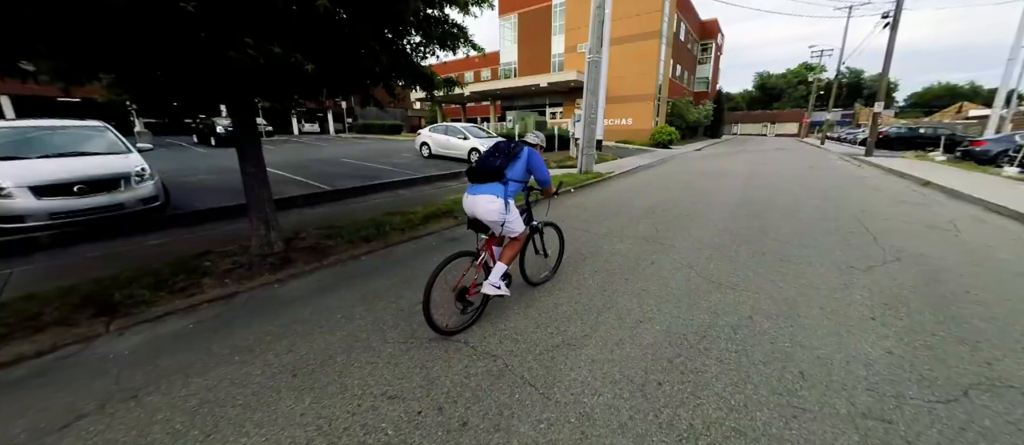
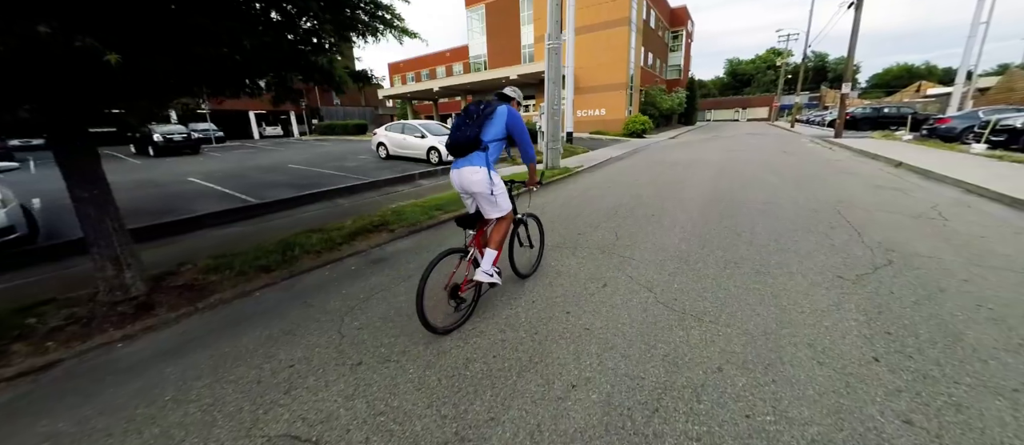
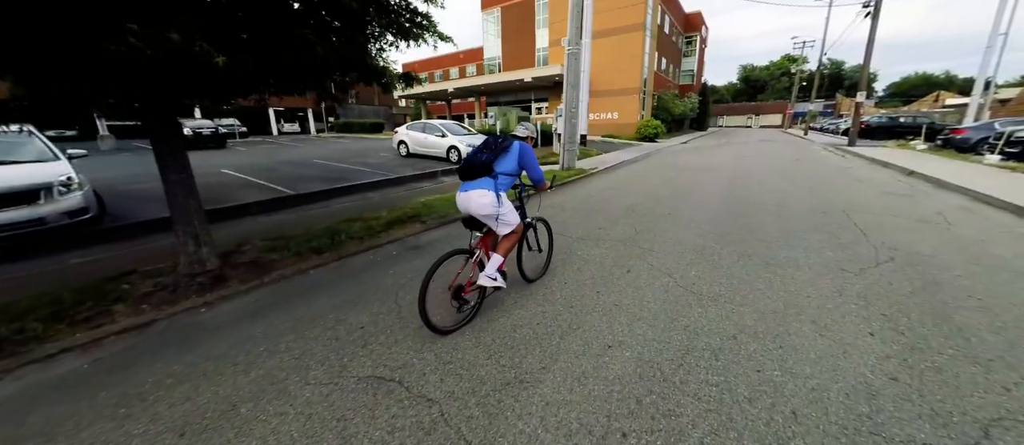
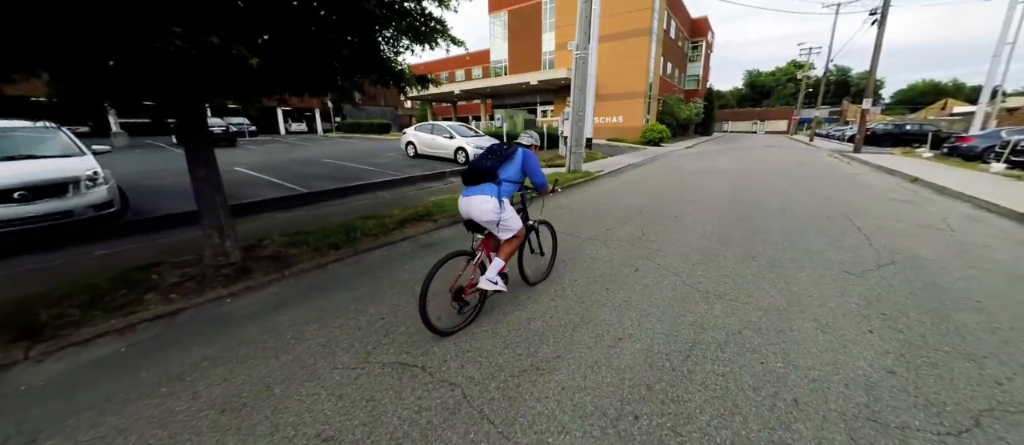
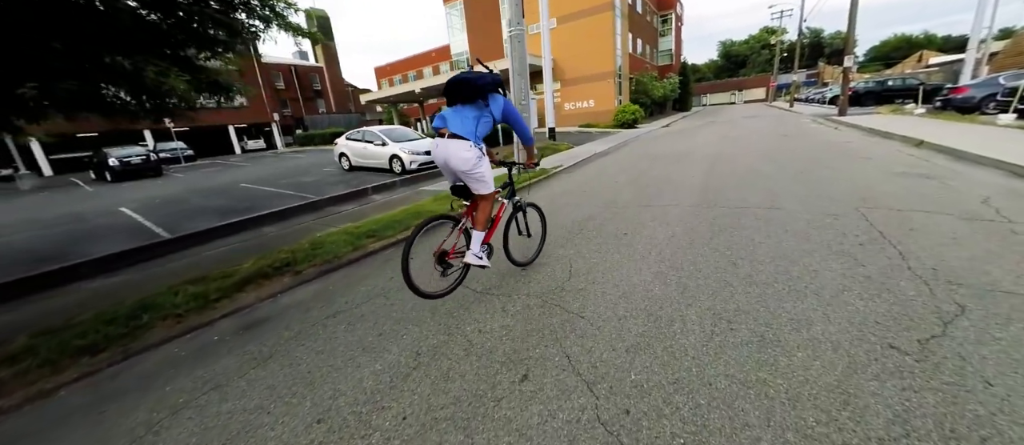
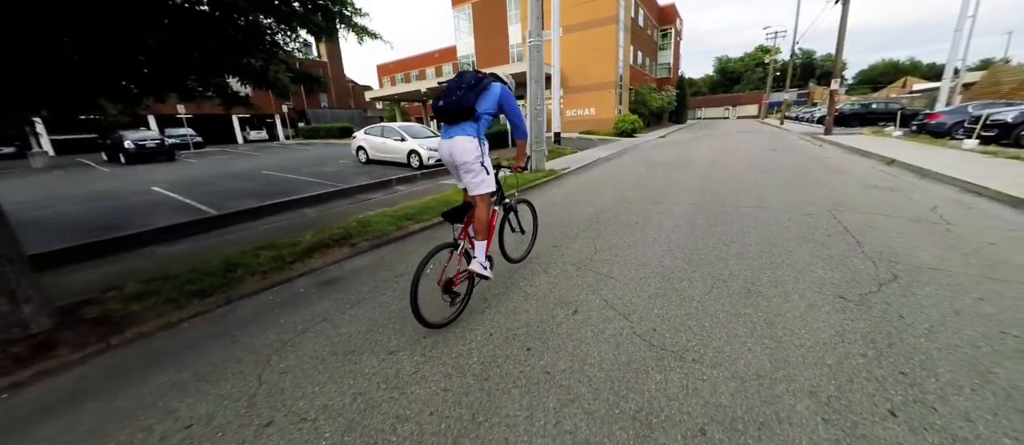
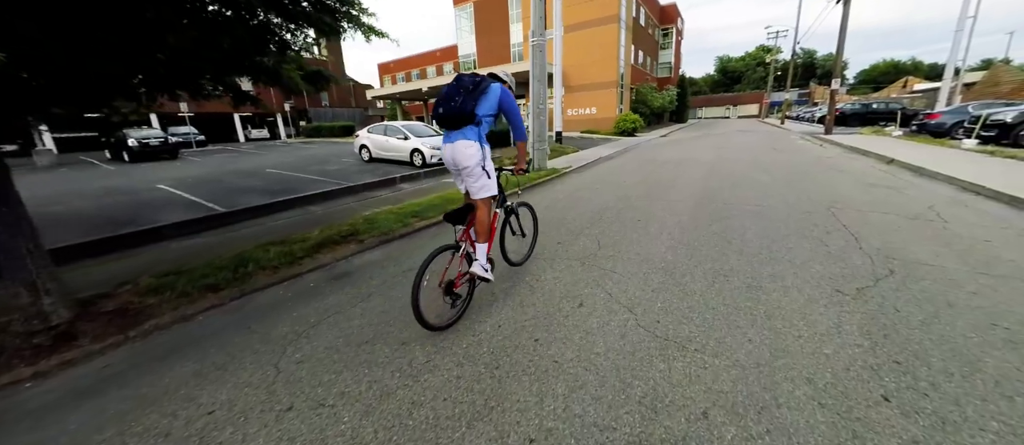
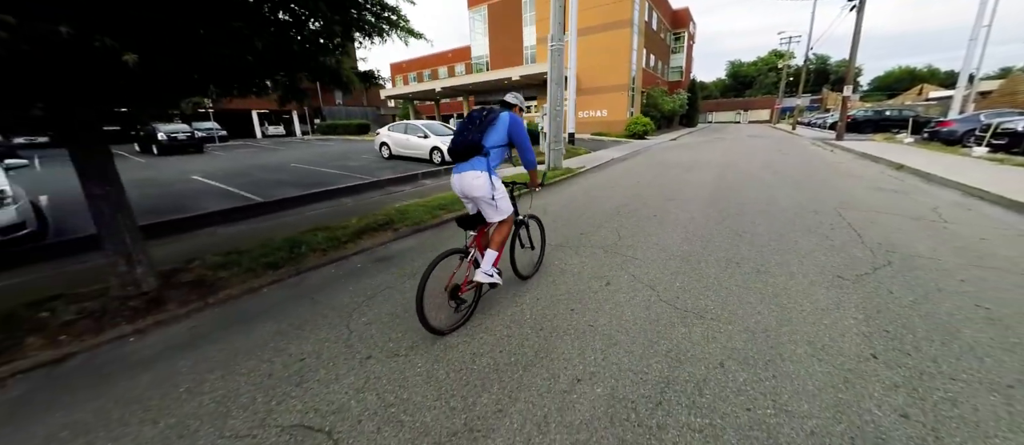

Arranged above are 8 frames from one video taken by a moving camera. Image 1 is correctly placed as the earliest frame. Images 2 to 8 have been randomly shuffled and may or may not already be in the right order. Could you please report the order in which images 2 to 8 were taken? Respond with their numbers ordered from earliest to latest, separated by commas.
3, 2, 7, 5, 6, 8, 4
